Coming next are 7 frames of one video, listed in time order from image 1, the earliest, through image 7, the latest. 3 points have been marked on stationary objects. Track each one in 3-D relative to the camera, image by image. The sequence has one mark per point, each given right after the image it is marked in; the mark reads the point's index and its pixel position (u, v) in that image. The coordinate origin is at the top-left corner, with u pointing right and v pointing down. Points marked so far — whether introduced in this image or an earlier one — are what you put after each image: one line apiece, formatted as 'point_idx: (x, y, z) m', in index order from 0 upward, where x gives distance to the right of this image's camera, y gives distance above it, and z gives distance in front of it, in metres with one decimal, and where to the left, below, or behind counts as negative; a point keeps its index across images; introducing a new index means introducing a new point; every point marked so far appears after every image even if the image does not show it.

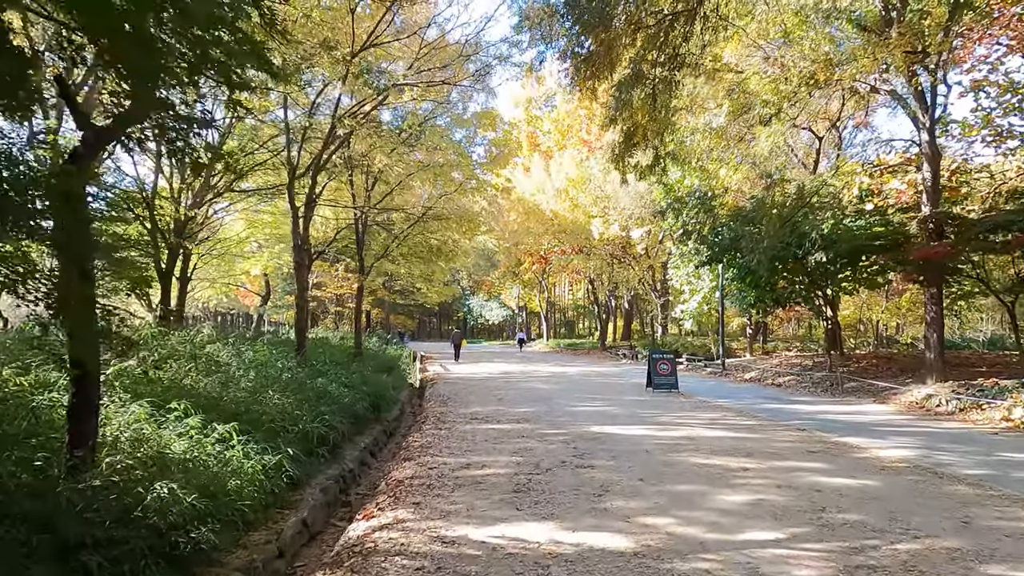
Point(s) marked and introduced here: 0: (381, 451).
0: (-1.6, -2.0, +8.1) m
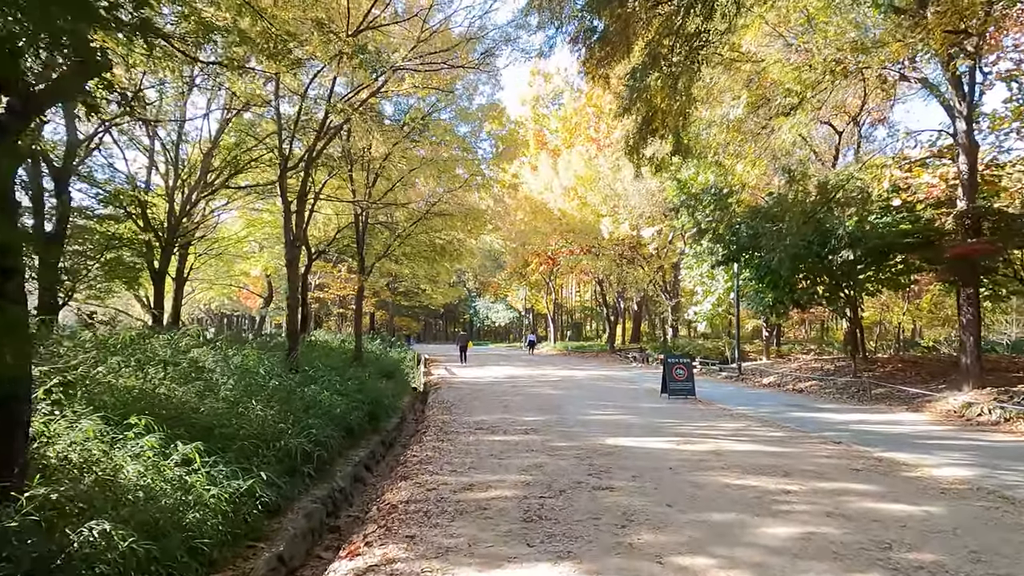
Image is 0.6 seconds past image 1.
0: (-1.5, -2.0, +7.4) m
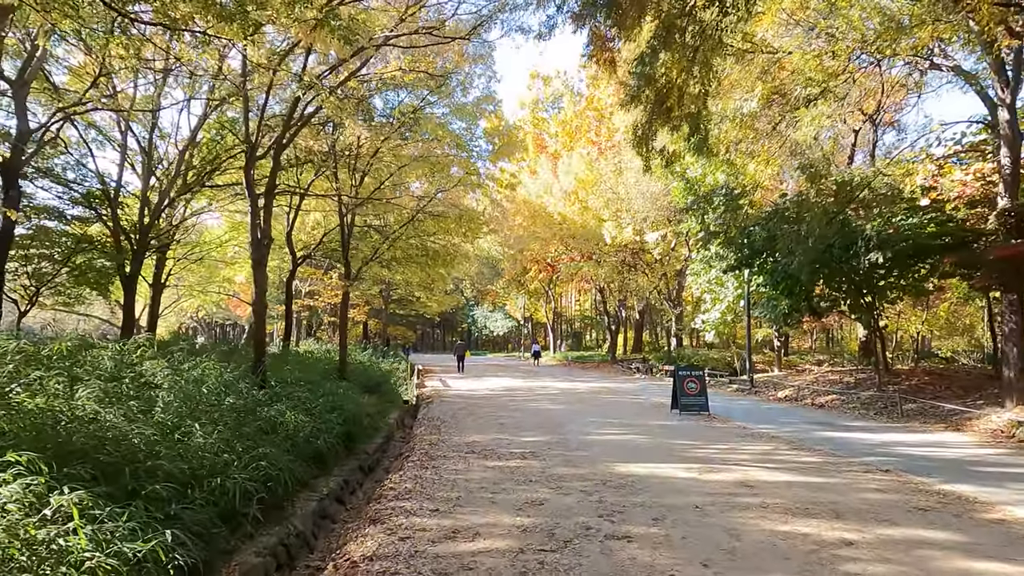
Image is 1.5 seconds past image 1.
0: (-1.5, -2.0, +6.4) m
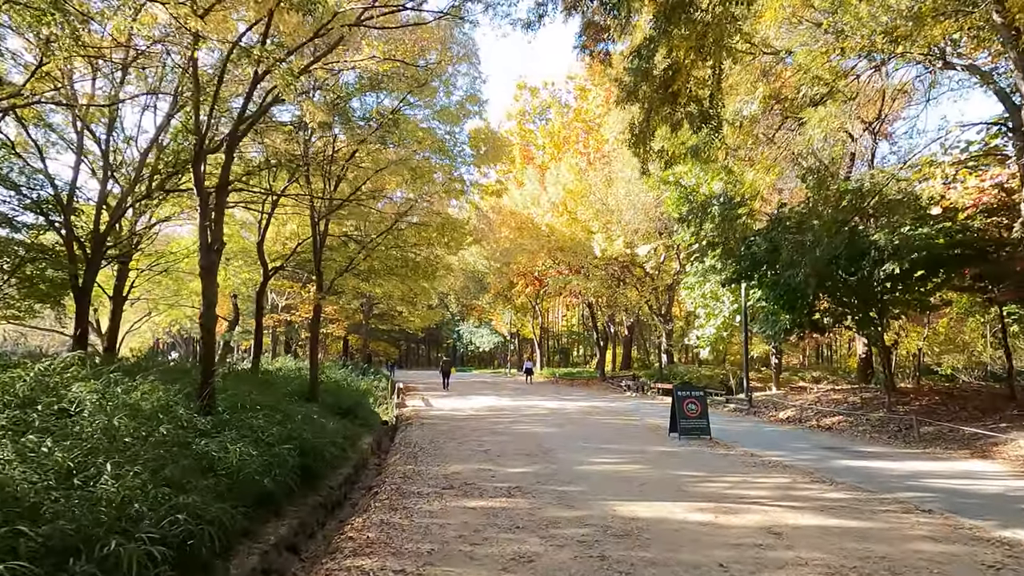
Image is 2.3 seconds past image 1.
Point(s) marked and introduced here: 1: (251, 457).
0: (-1.7, -2.1, +5.4) m
1: (-2.2, -1.4, +5.5) m
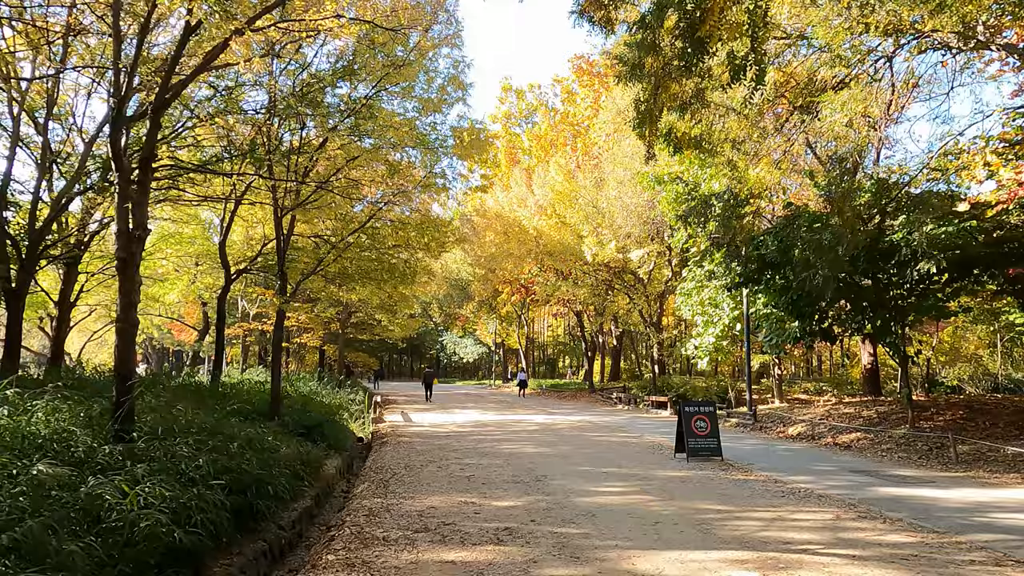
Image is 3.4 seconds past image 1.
0: (-1.7, -2.0, +4.1) m
1: (-2.2, -1.3, +4.2) m
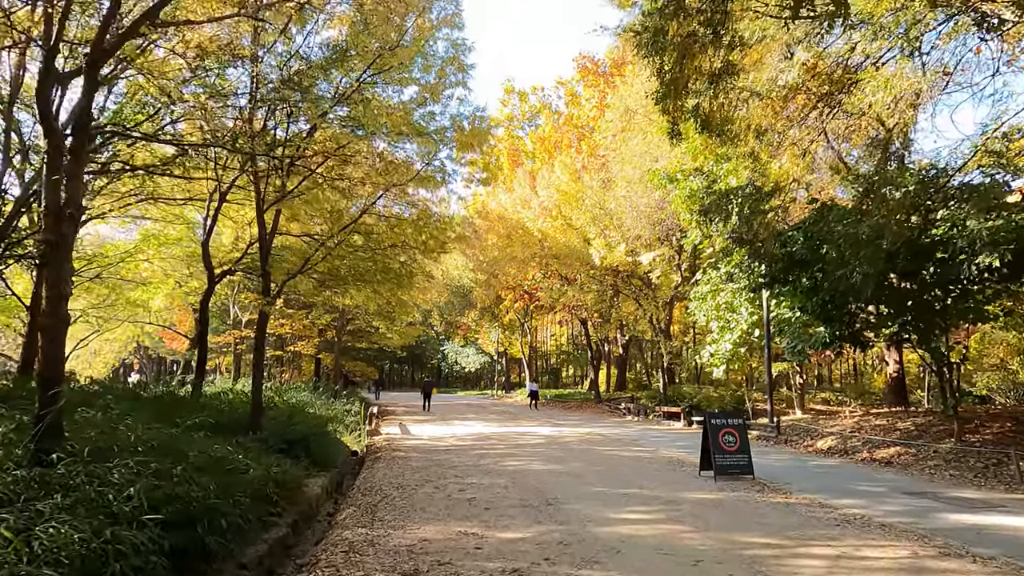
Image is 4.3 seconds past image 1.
0: (-1.7, -1.9, +3.1) m
1: (-2.2, -1.2, +3.2) m
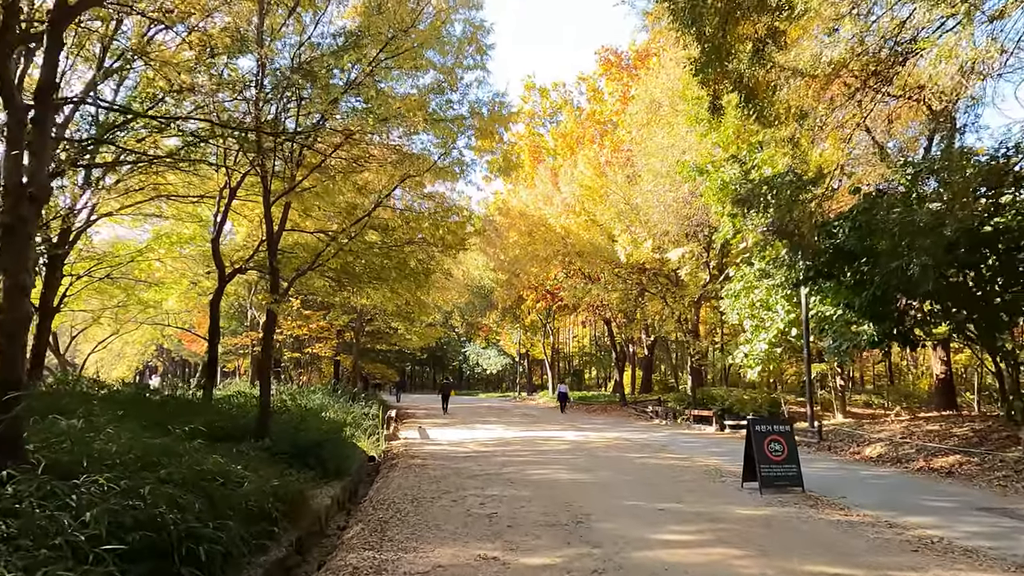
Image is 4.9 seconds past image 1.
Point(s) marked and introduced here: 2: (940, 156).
0: (-1.6, -1.9, +2.4) m
1: (-2.1, -1.2, +2.6) m
2: (+5.7, +1.8, +8.2) m
